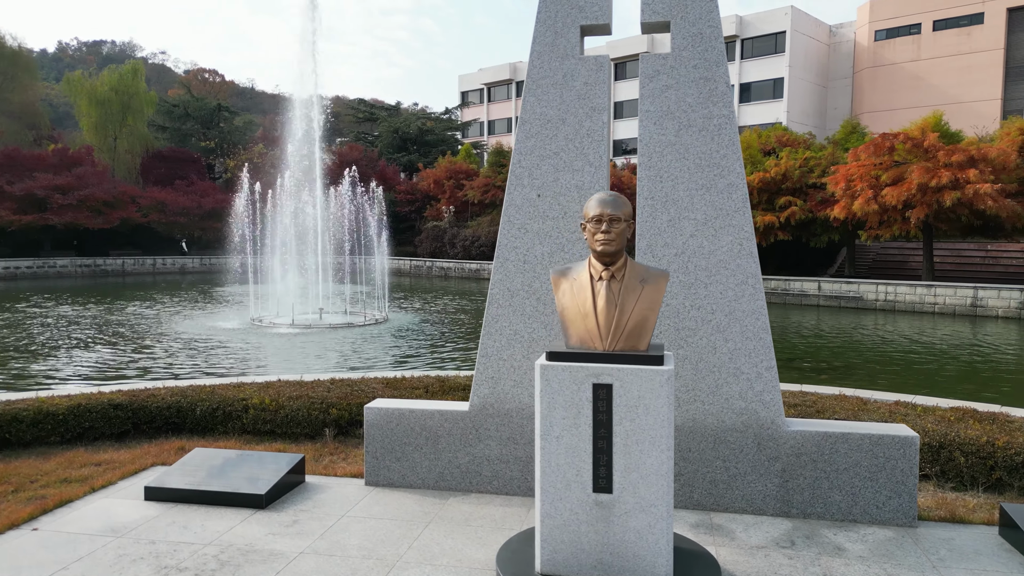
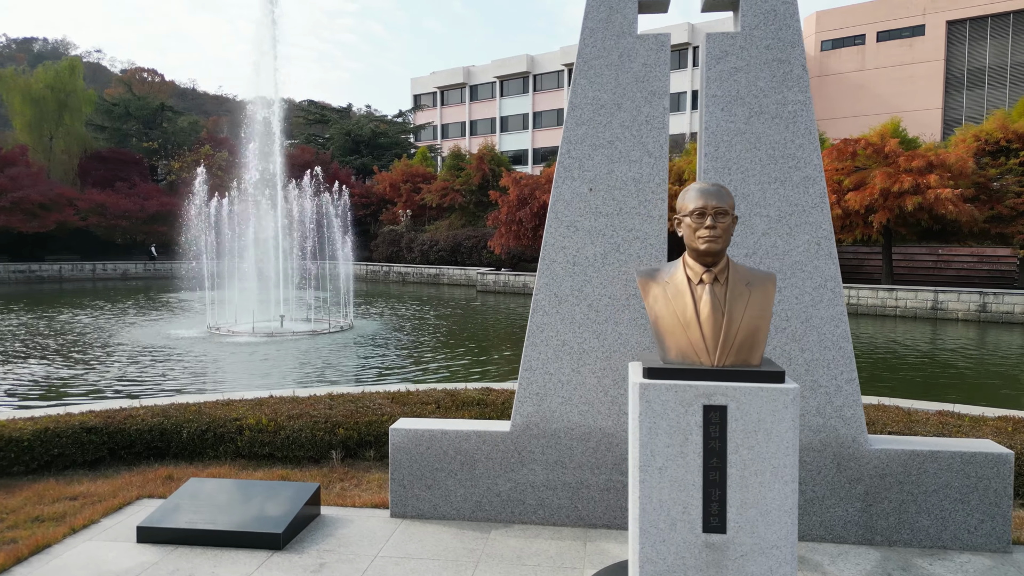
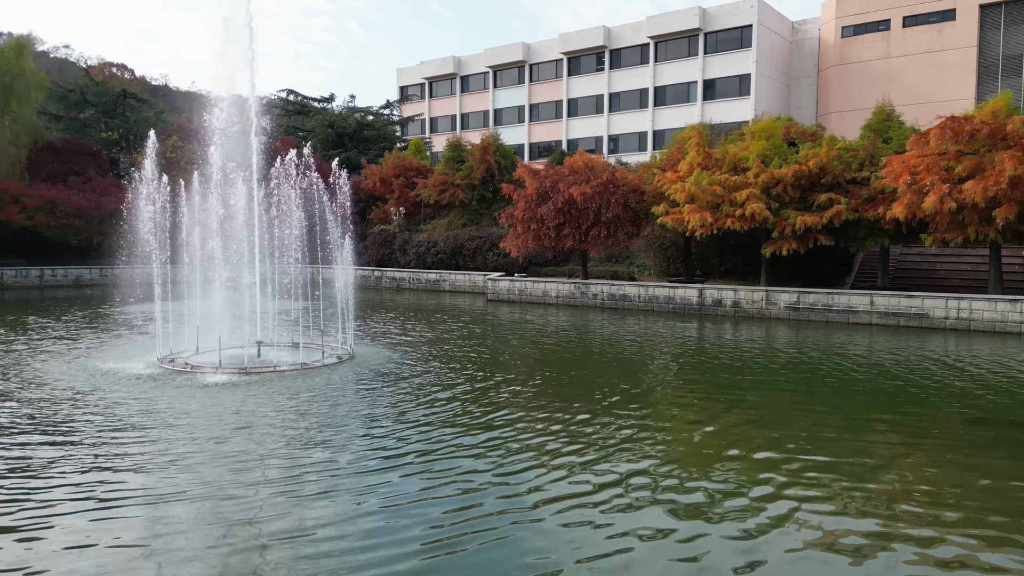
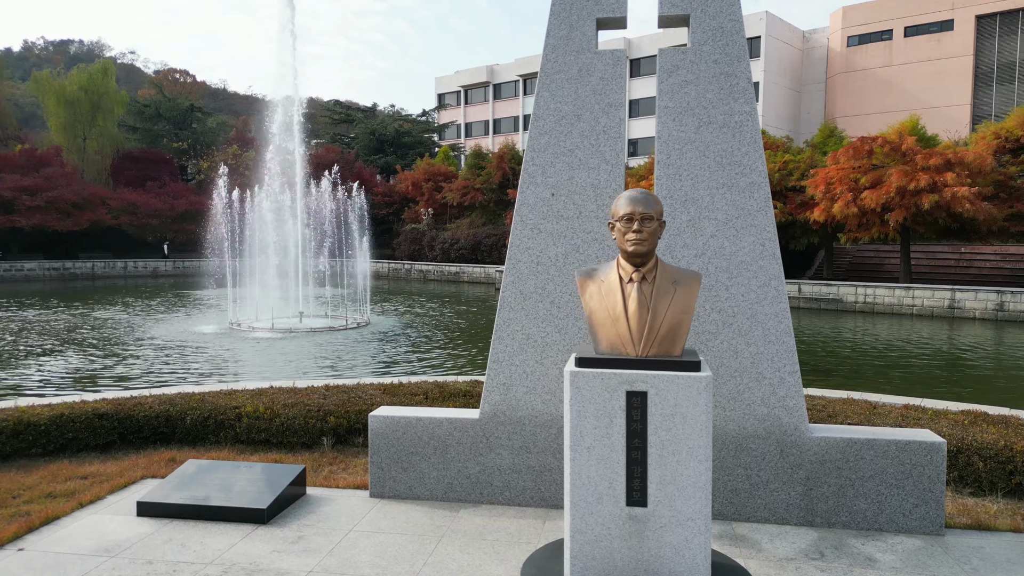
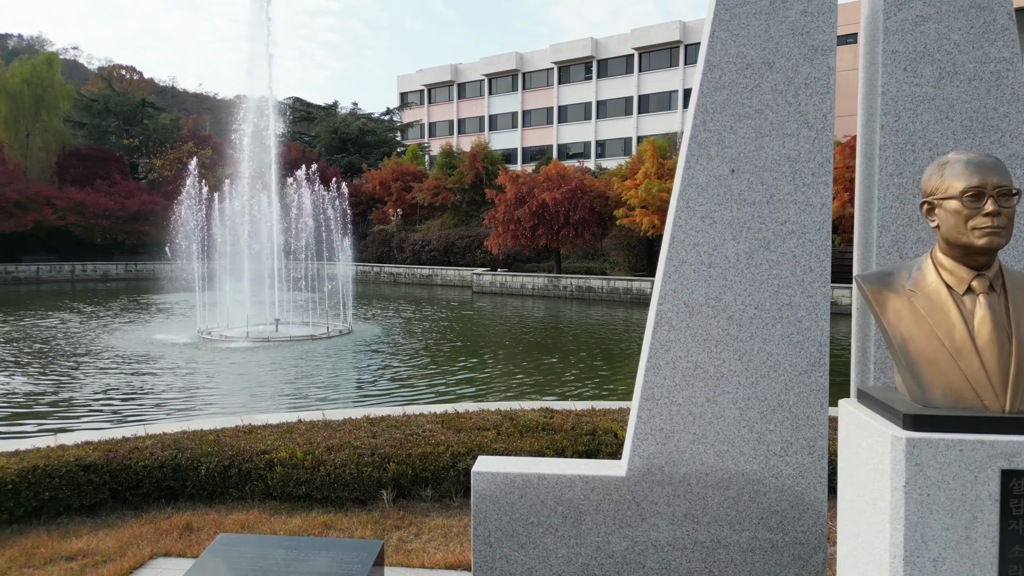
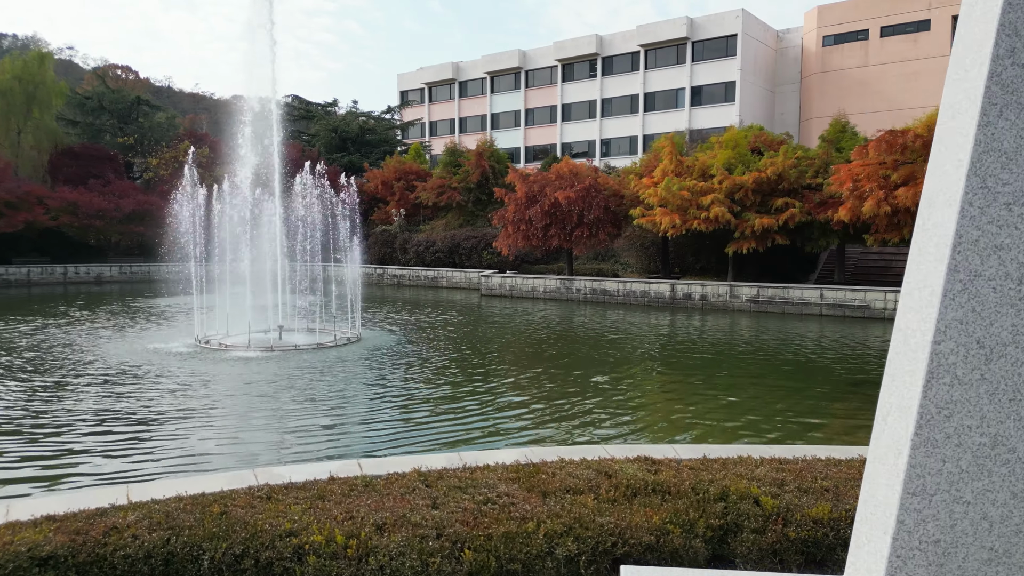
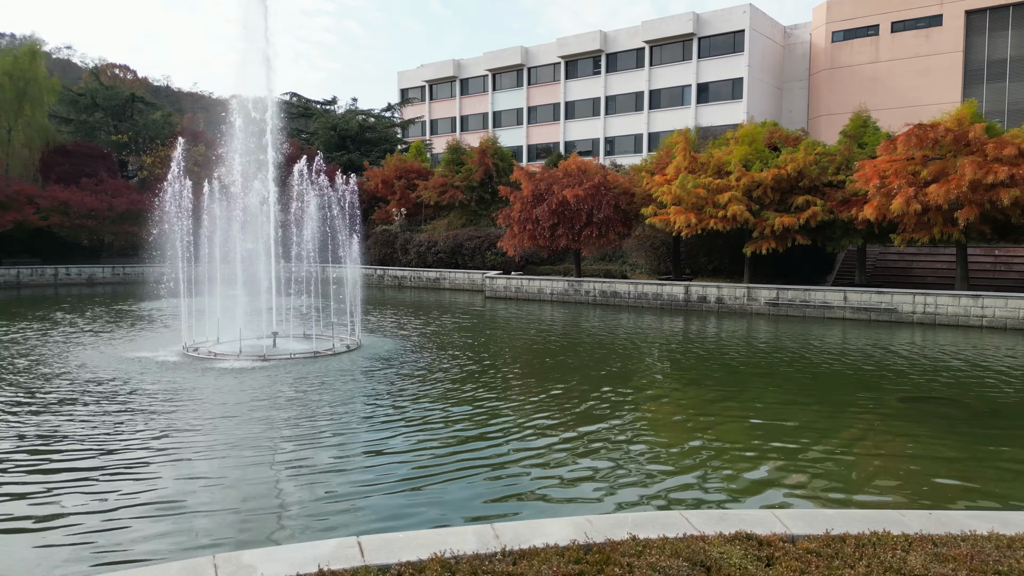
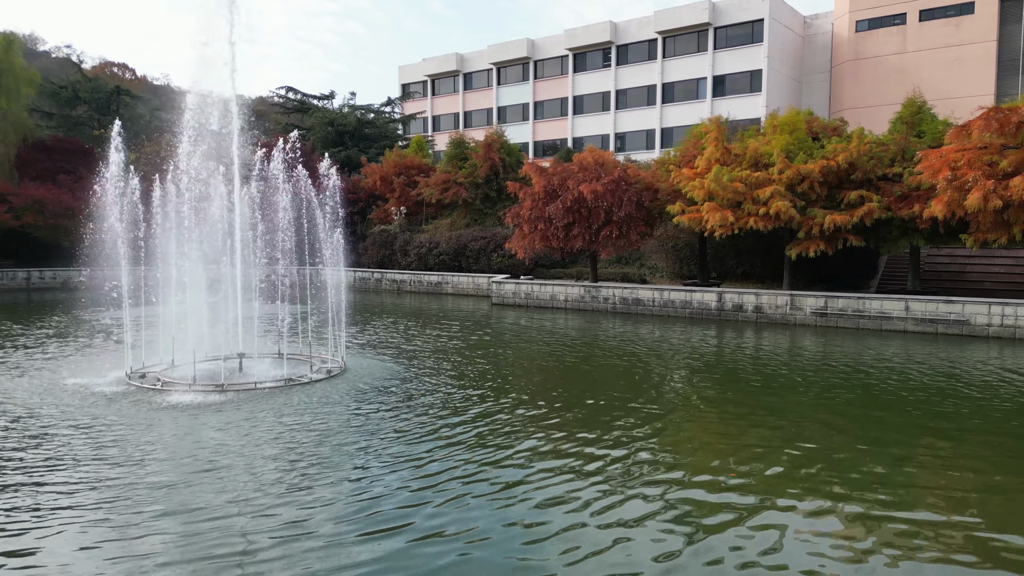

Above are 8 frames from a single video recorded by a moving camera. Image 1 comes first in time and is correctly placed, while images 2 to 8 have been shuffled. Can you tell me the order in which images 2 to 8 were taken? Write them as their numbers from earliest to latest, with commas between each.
4, 2, 5, 6, 7, 3, 8
